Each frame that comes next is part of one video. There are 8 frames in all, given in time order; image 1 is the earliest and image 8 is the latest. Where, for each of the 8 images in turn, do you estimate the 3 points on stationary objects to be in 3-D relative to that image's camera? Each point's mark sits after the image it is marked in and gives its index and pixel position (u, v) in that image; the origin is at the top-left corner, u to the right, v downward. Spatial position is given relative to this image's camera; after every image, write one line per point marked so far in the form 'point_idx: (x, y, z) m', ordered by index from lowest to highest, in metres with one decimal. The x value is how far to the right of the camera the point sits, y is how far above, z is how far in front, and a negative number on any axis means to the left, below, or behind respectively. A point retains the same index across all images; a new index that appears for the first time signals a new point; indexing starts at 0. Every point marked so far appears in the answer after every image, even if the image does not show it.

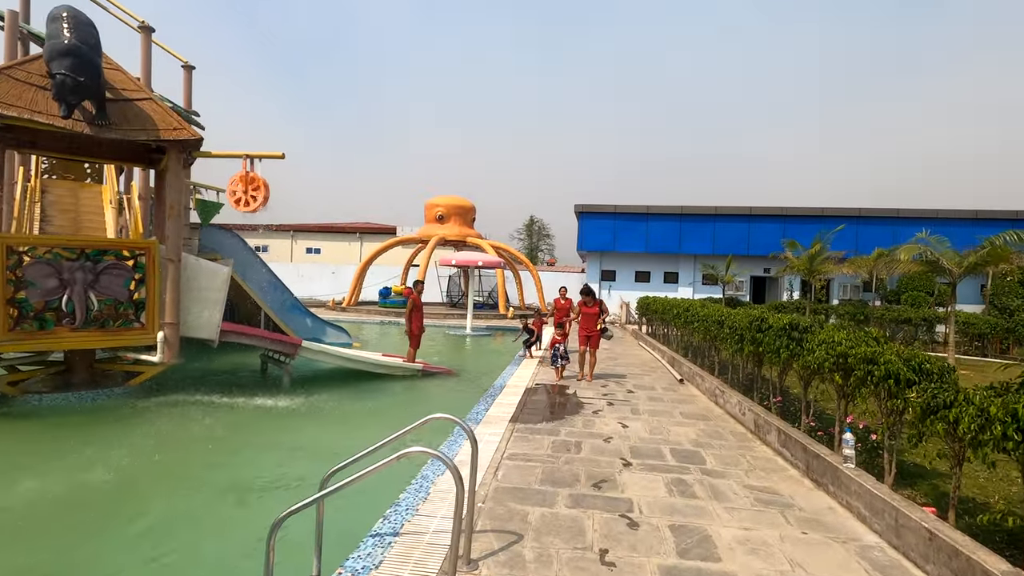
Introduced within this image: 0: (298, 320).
0: (-5.5, -0.8, +13.5) m
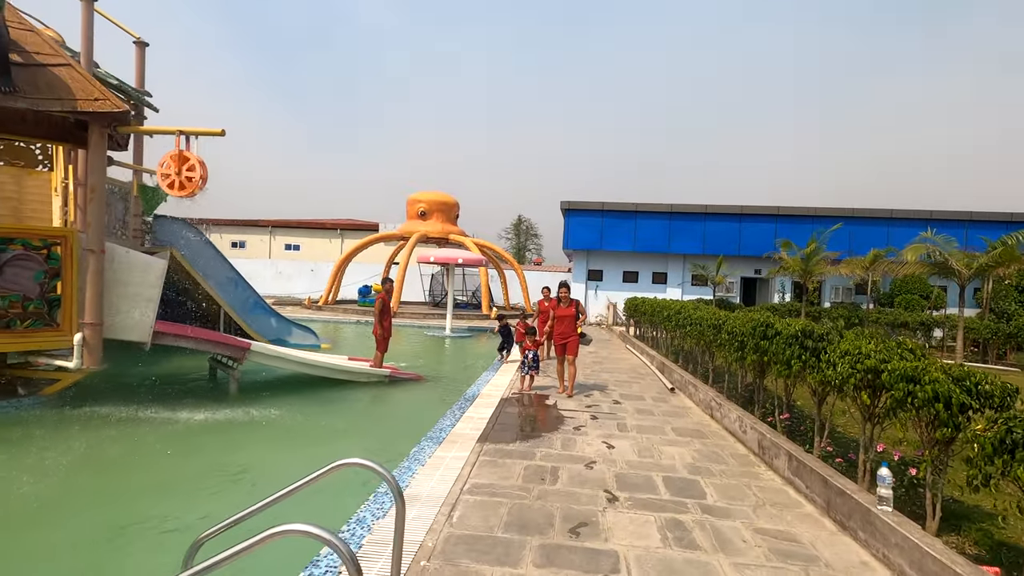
0: (-5.9, -0.7, +12.5) m
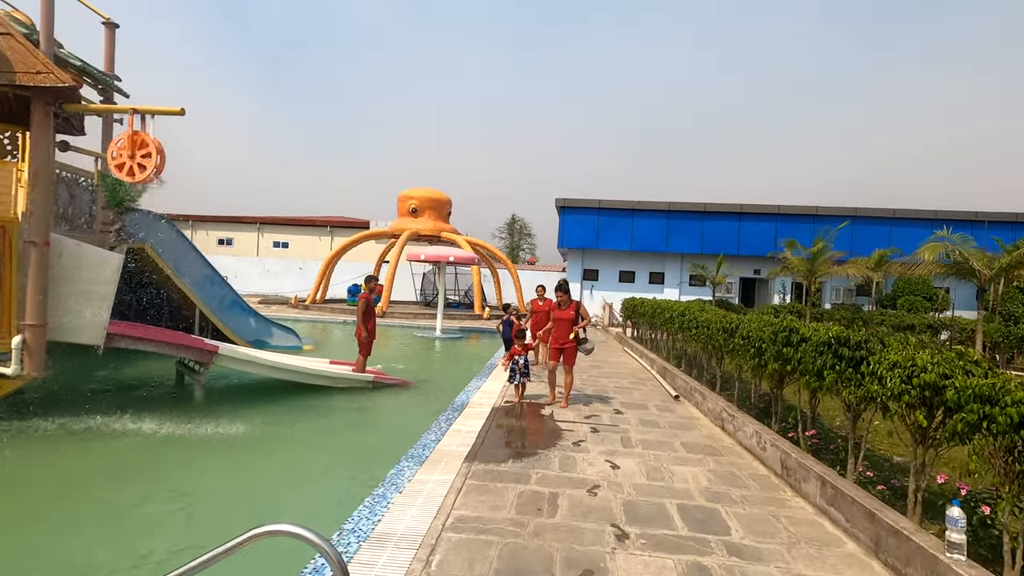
0: (-6.1, -0.7, +11.8) m
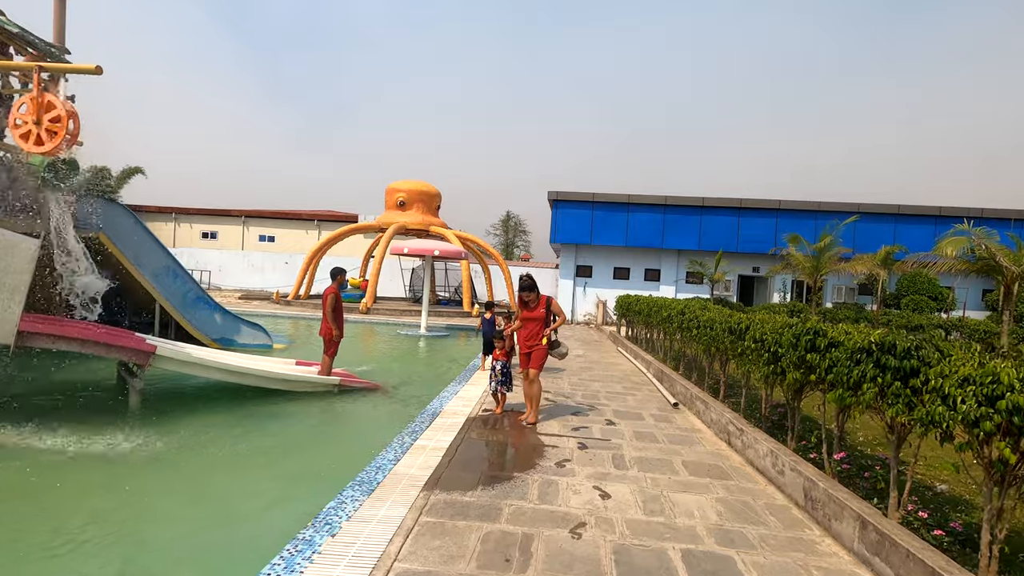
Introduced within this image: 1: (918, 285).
0: (-6.4, -0.6, +11.0) m
1: (+13.0, +0.1, +17.0) m
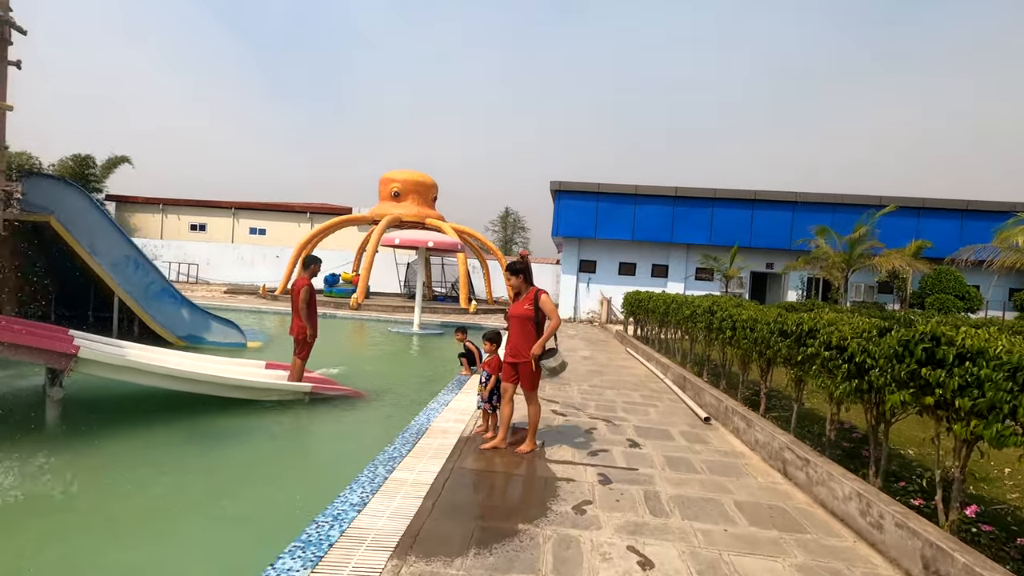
0: (-6.4, -0.4, +9.8) m
1: (+13.0, +0.1, +16.0) m
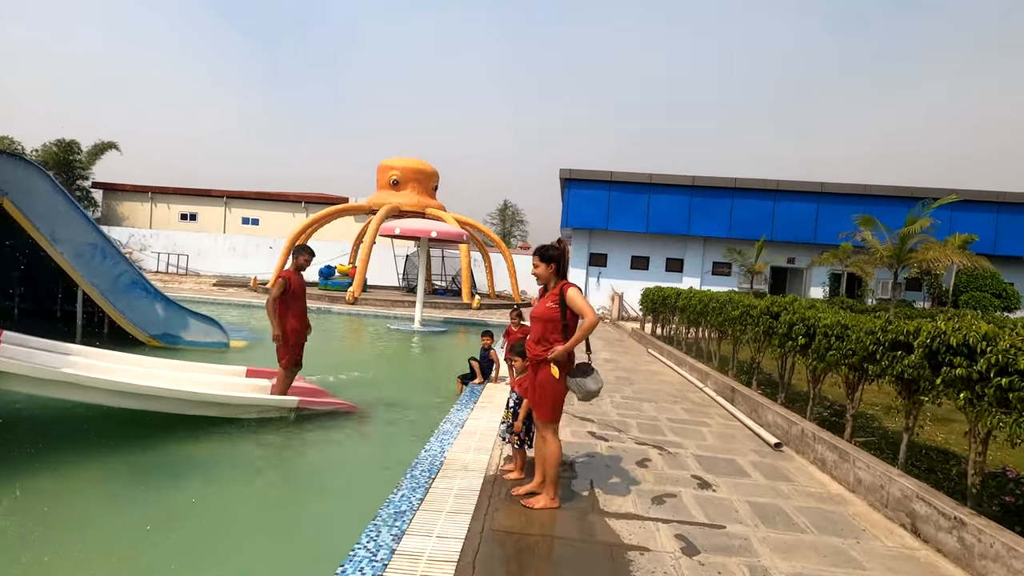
0: (-6.1, -0.3, +8.7) m
1: (+13.2, +0.2, +15.0) m
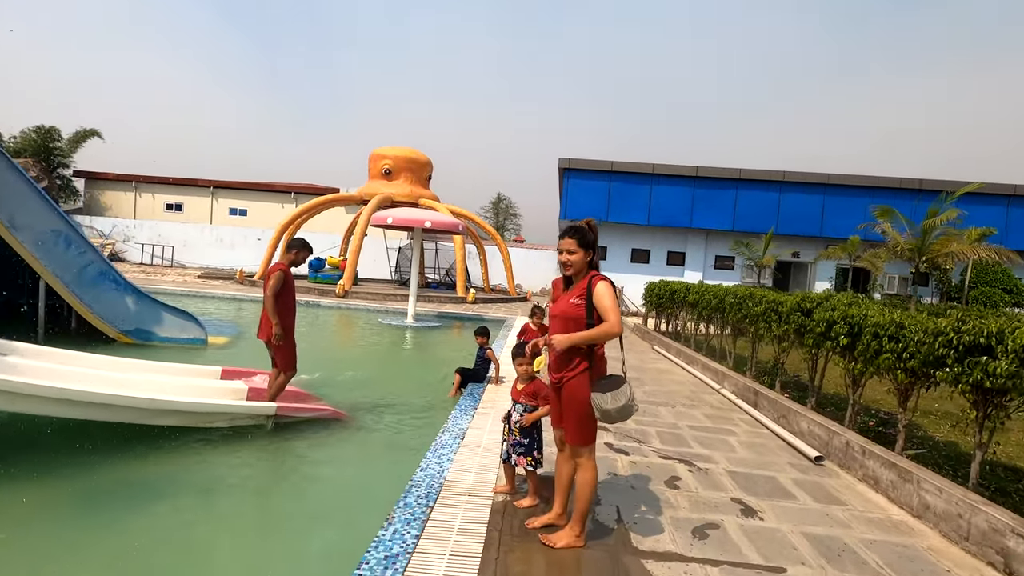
0: (-6.1, -0.1, +8.1) m
1: (+13.2, +0.3, +14.6) m
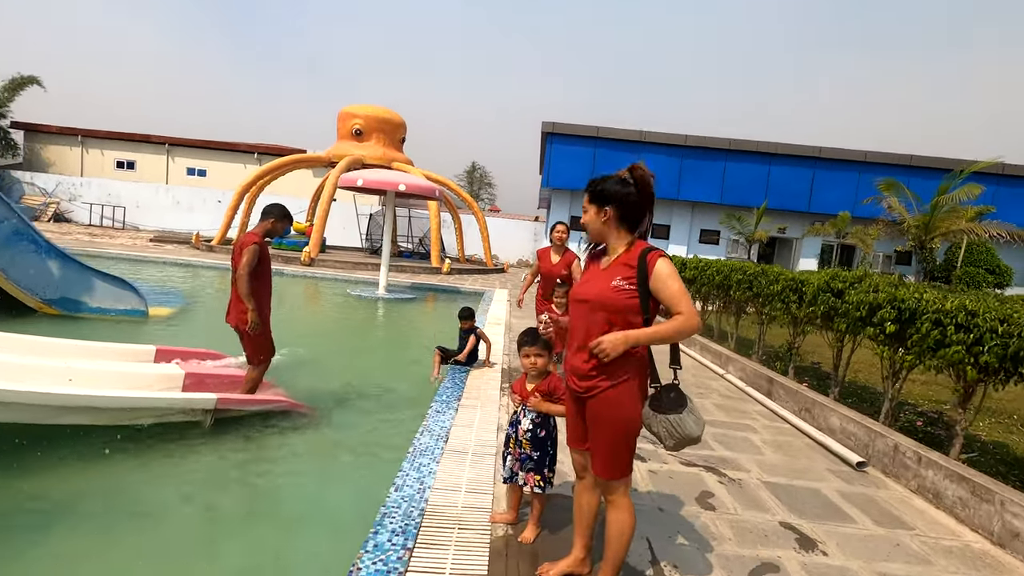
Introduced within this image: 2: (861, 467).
0: (-6.3, +0.3, +6.9) m
1: (+12.6, +0.9, +14.4) m
2: (+2.5, -1.3, +3.8) m
